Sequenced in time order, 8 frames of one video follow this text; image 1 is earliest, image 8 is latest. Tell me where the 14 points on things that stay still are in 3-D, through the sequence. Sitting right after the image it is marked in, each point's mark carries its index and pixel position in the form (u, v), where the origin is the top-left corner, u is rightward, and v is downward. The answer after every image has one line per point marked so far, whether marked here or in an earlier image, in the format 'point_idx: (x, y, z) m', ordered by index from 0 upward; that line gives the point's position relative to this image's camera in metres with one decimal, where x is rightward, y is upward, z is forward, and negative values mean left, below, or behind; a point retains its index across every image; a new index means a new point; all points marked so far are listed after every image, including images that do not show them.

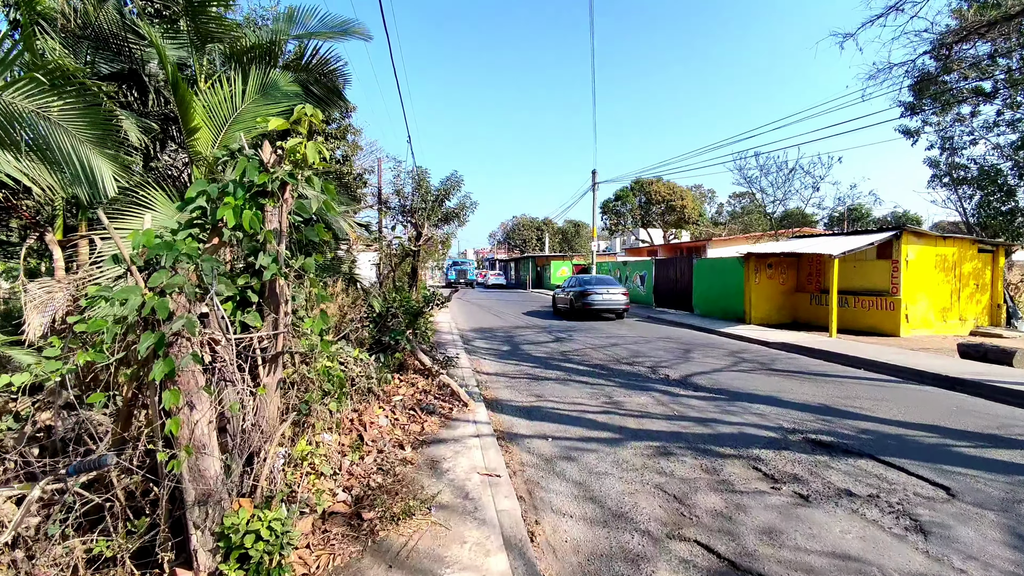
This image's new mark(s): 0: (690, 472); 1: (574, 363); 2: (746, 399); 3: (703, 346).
0: (+1.2, -1.2, +4.1) m
1: (+0.9, -1.1, +8.9) m
2: (+2.4, -1.1, +6.3) m
3: (+3.1, -0.9, +10.0) m
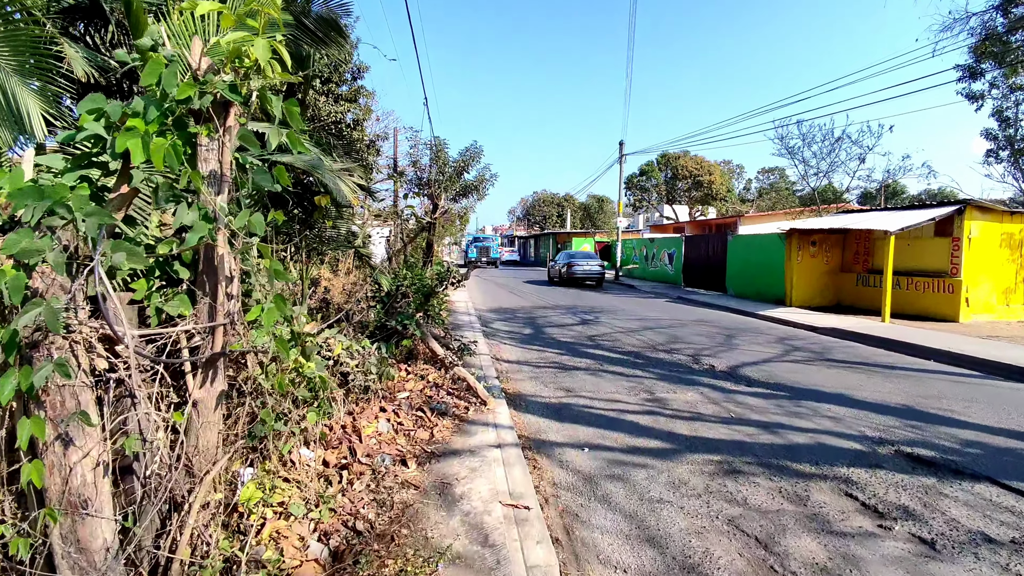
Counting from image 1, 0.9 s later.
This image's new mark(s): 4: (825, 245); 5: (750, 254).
0: (+1.3, -1.1, +3.2) m
1: (+1.2, -0.8, +8.0) m
2: (+2.6, -0.9, +5.4) m
3: (+3.4, -0.6, +9.0) m
4: (+6.4, +0.9, +12.6) m
5: (+5.5, +0.8, +14.3) m
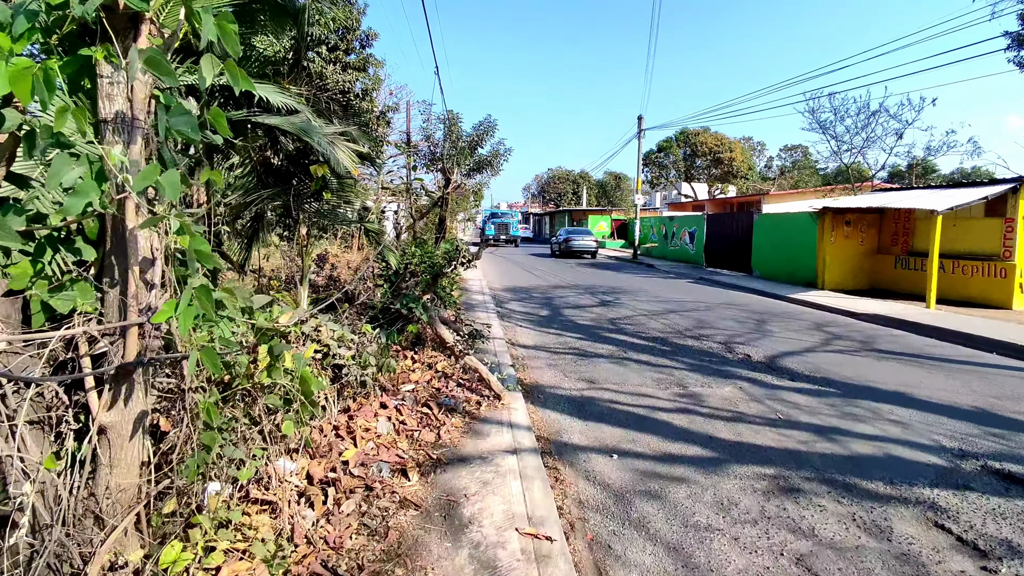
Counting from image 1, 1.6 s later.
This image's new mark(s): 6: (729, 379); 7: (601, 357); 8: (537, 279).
0: (+1.4, -1.1, +2.7) m
1: (+1.4, -0.6, +7.4) m
2: (+2.7, -0.8, +4.8) m
3: (+3.6, -0.4, +8.4) m
4: (+6.7, +1.2, +11.9) m
5: (+5.8, +1.2, +13.6) m
6: (+1.8, -0.8, +5.2) m
7: (+0.9, -0.7, +6.2) m
8: (+0.6, +0.2, +14.4) m
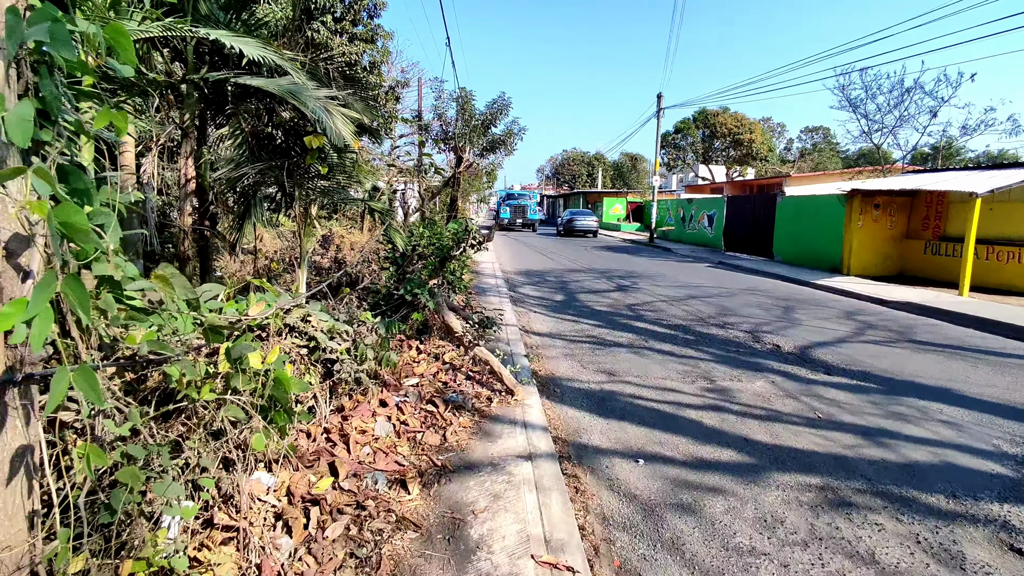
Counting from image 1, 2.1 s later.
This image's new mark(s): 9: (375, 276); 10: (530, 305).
0: (+1.5, -1.0, +2.3) m
1: (+1.6, -0.4, +7.0) m
2: (+2.8, -0.7, +4.4) m
3: (+3.8, -0.2, +8.0) m
4: (+6.9, +1.5, +11.3) m
5: (+6.1, +1.5, +13.1) m
6: (+1.9, -0.7, +4.8) m
7: (+1.0, -0.6, +5.8) m
8: (+0.9, +0.6, +14.0) m
9: (-1.3, +0.1, +6.1) m
10: (+0.3, -0.2, +8.3) m
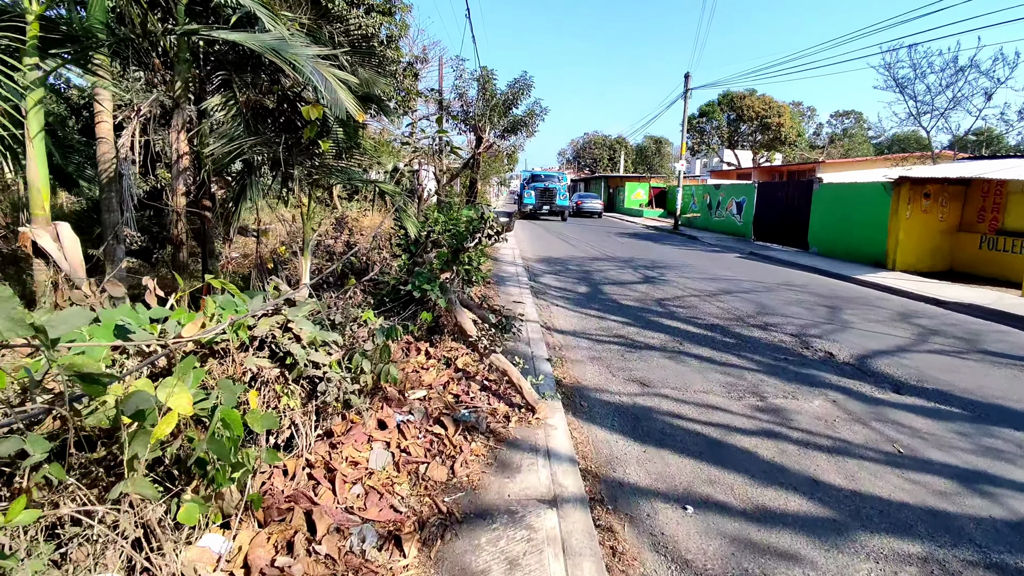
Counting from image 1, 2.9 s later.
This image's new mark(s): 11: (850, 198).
0: (+1.5, -1.1, +1.7) m
1: (+1.8, -0.3, +6.4) m
2: (+3.0, -0.8, +3.7) m
3: (+4.0, -0.2, +7.3) m
4: (+7.3, +1.5, +10.5) m
5: (+6.6, +1.7, +12.3) m
6: (+2.1, -0.7, +4.2) m
7: (+1.2, -0.5, +5.3) m
8: (+1.3, +0.8, +13.4) m
9: (-1.1, +0.2, +5.6) m
10: (+0.5, -0.1, +7.7) m
11: (+6.6, +1.7, +11.9) m
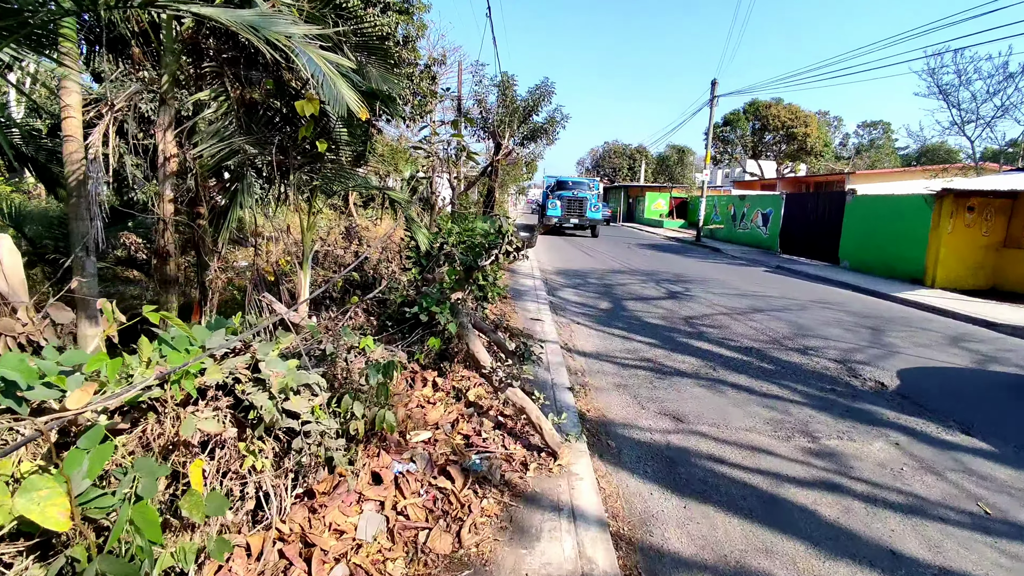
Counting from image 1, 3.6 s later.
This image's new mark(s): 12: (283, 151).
0: (+1.6, -1.2, +1.3) m
1: (+1.9, -0.5, +5.9) m
2: (+3.1, -0.9, +3.2) m
3: (+4.2, -0.4, +6.7) m
4: (+7.6, +1.2, +9.9) m
5: (+6.9, +1.3, +11.7) m
6: (+2.2, -0.8, +3.7) m
7: (+1.3, -0.7, +4.8) m
8: (+1.7, +0.5, +12.9) m
9: (-1.0, +0.1, +5.2) m
10: (+0.7, -0.3, +7.3) m
11: (+6.9, +1.4, +11.4) m
12: (-1.6, +0.9, +4.3) m
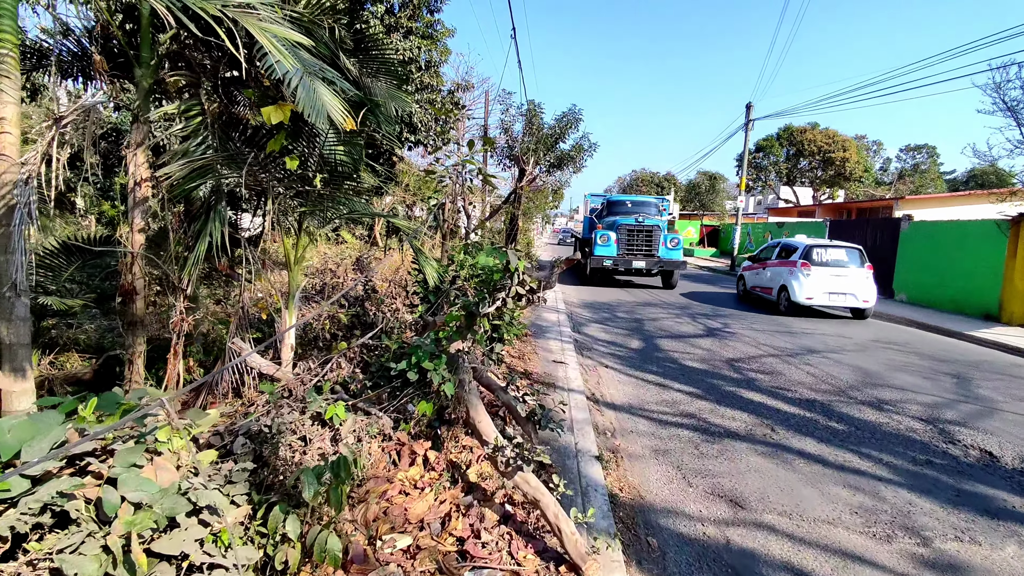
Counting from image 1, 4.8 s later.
0: (+1.5, -1.3, +0.4) m
1: (+2.1, -0.9, +5.1) m
2: (+3.1, -1.2, +2.3) m
3: (+4.4, -0.8, +5.8) m
4: (+7.9, +0.7, +8.9) m
5: (+7.3, +0.7, +10.7) m
6: (+2.2, -1.1, +2.8) m
7: (+1.4, -1.0, +4.0) m
8: (+2.2, -0.1, +12.1) m
9: (-0.9, -0.2, +4.5) m
10: (+0.9, -0.7, +6.5) m
11: (+7.3, +0.8, +10.4) m
12: (-1.5, +0.7, +3.7) m
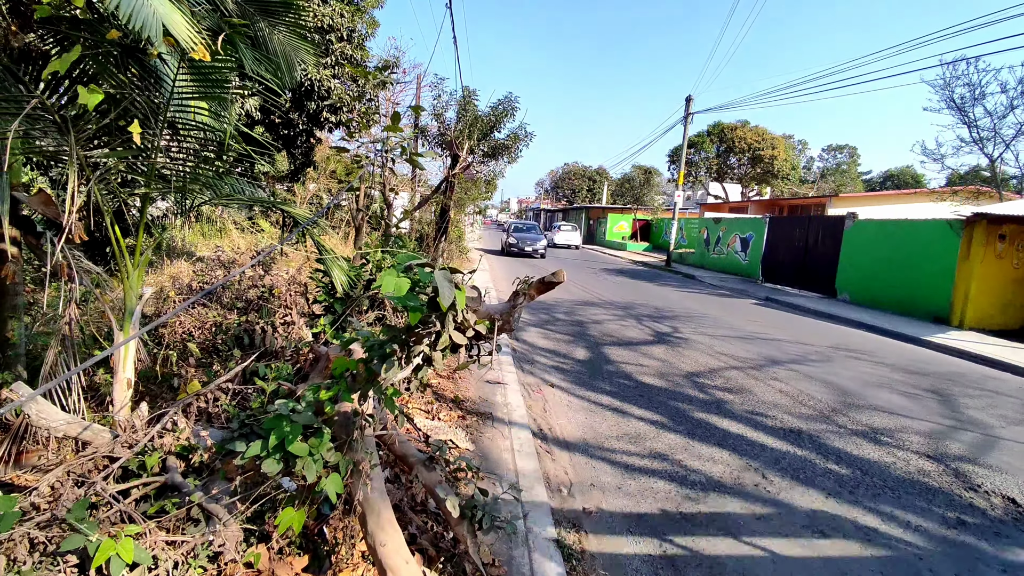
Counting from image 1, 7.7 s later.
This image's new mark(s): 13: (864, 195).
0: (+1.6, -1.5, -0.4) m
1: (+1.6, -0.9, +4.3) m
2: (+2.9, -1.3, +1.6) m
3: (+3.8, -0.9, +5.2) m
4: (+7.0, +0.7, +8.7) m
5: (+6.2, +0.7, +10.4) m
6: (+2.0, -1.2, +2.1) m
7: (+1.1, -1.0, +3.1) m
8: (+0.9, -0.1, +11.3) m
9: (-1.3, -0.3, +3.3) m
10: (+0.3, -0.7, +5.5) m
11: (+6.2, +0.8, +10.1) m
12: (-1.8, +0.6, +2.5) m
13: (+10.9, +2.9, +19.6) m
